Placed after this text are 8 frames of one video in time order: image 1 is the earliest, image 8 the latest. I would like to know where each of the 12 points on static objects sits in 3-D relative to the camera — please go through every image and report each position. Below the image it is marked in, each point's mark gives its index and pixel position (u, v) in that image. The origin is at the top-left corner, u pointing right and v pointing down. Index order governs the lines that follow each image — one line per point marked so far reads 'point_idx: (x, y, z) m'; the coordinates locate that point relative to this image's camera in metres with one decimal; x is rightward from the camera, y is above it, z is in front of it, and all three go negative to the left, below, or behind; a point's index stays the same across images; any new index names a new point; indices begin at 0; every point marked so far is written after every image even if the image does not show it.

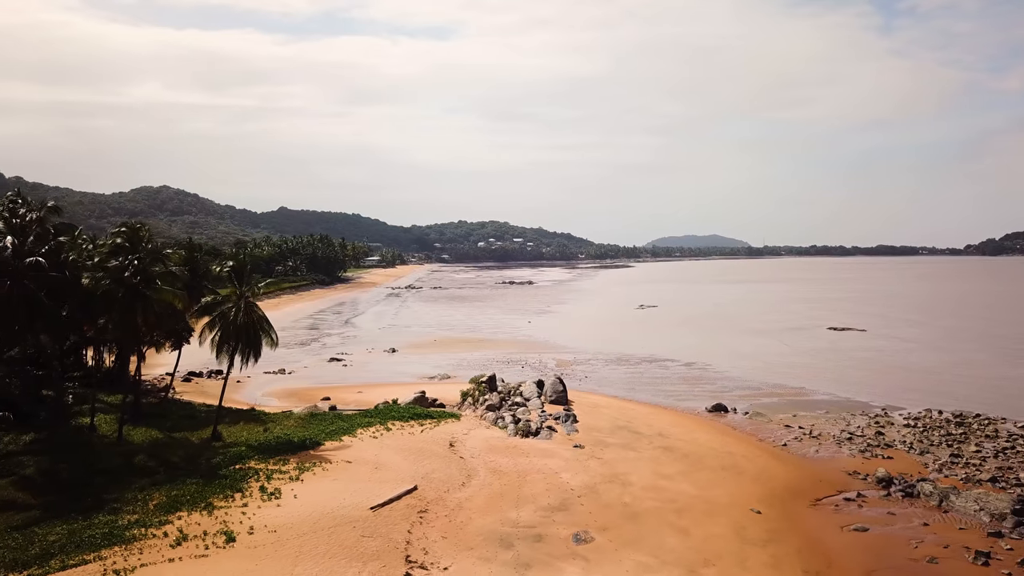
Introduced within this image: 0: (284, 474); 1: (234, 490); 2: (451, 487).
0: (-5.2, -4.3, +18.7) m
1: (-5.9, -4.3, +17.4) m
2: (-1.4, -4.4, +17.8) m
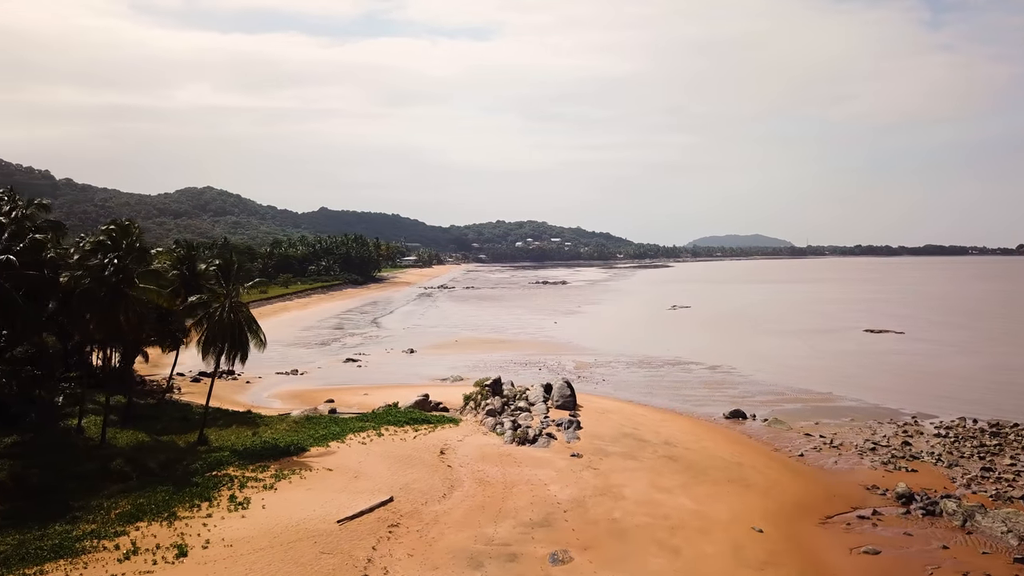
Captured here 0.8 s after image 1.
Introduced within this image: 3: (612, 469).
0: (-5.5, -4.2, +17.9) m
1: (-6.3, -4.3, +16.6) m
2: (-1.7, -4.3, +16.8) m
3: (+2.4, -4.4, +19.7) m
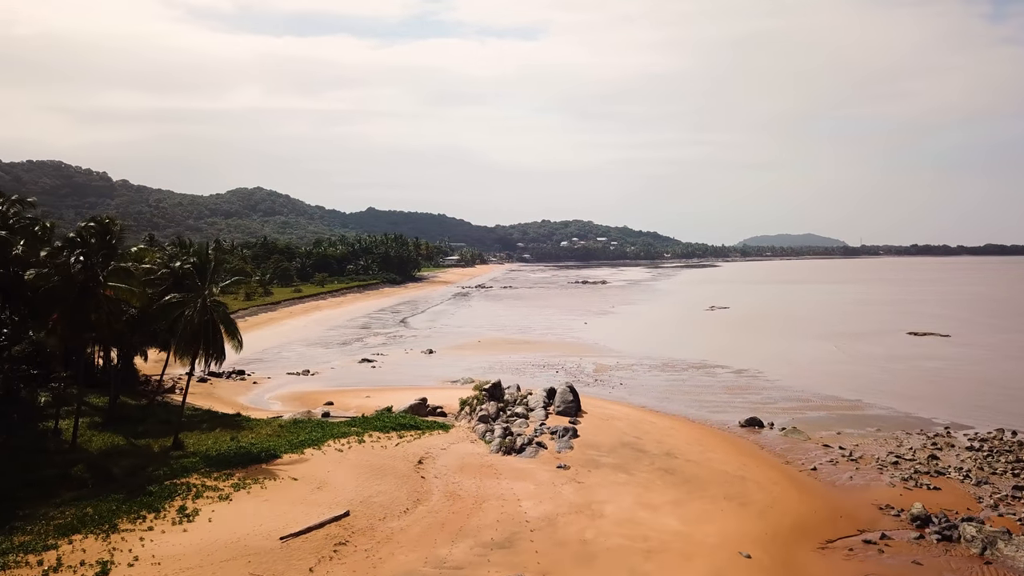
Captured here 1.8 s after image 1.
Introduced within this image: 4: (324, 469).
0: (-6.1, -4.2, +16.9) m
1: (-7.0, -4.3, +15.7) m
2: (-2.4, -4.3, +15.6) m
3: (+1.9, -4.4, +18.3) m
4: (-4.3, -4.1, +18.6) m
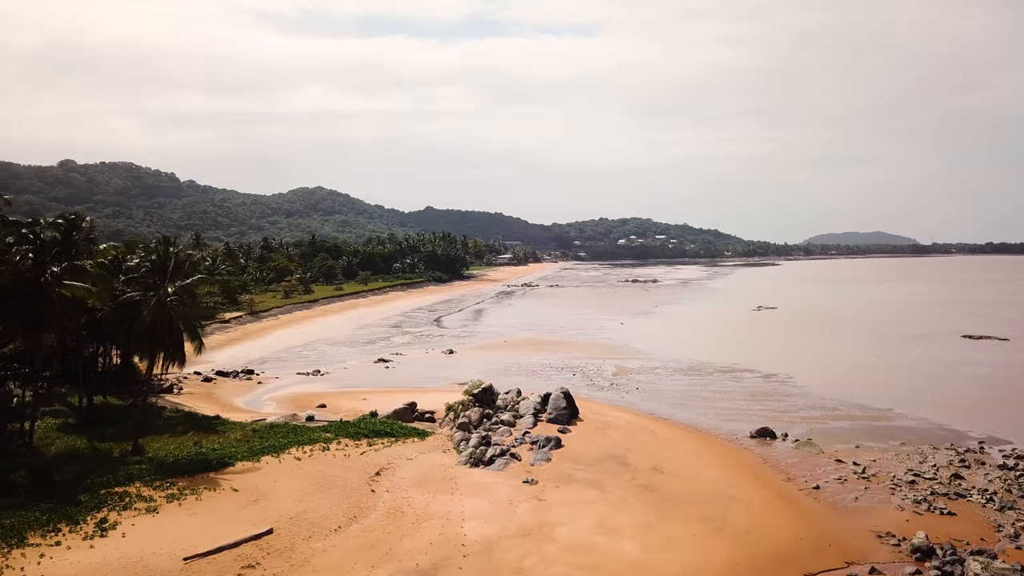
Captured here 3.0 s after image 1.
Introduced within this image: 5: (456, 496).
0: (-7.1, -4.2, +16.0) m
1: (-8.0, -4.2, +14.8) m
2: (-3.5, -4.3, +14.4) m
3: (+1.0, -4.4, +16.8) m
4: (-5.2, -4.1, +17.5) m
5: (-1.1, -4.3, +16.8) m
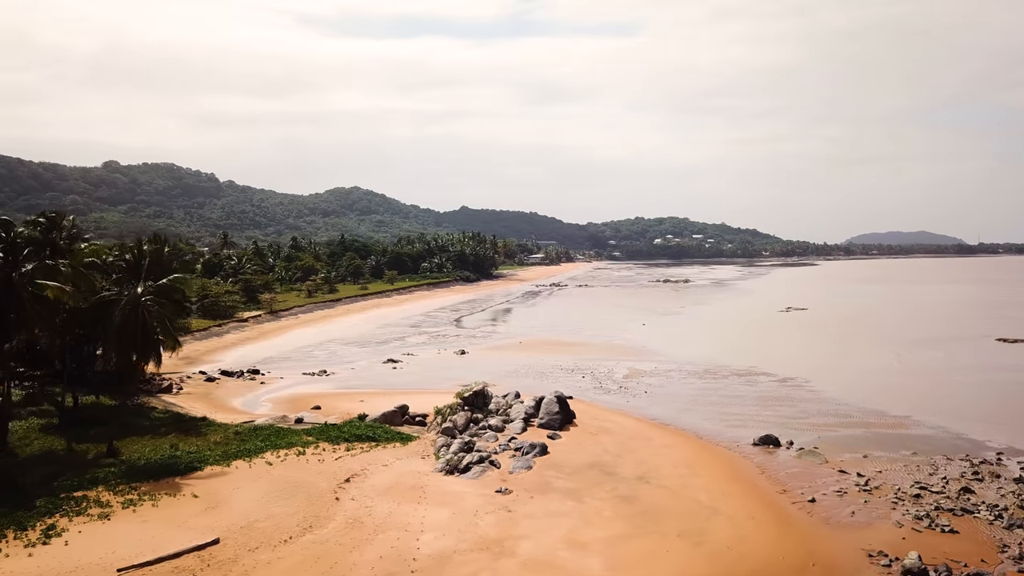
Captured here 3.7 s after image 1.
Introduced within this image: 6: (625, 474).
0: (-7.8, -4.2, +15.6) m
1: (-8.7, -4.2, +14.4) m
2: (-4.2, -4.3, +13.8) m
3: (+0.4, -4.4, +16.0) m
4: (-5.8, -4.1, +17.0) m
5: (-1.8, -4.3, +16.1) m
6: (+2.7, -4.4, +19.4) m
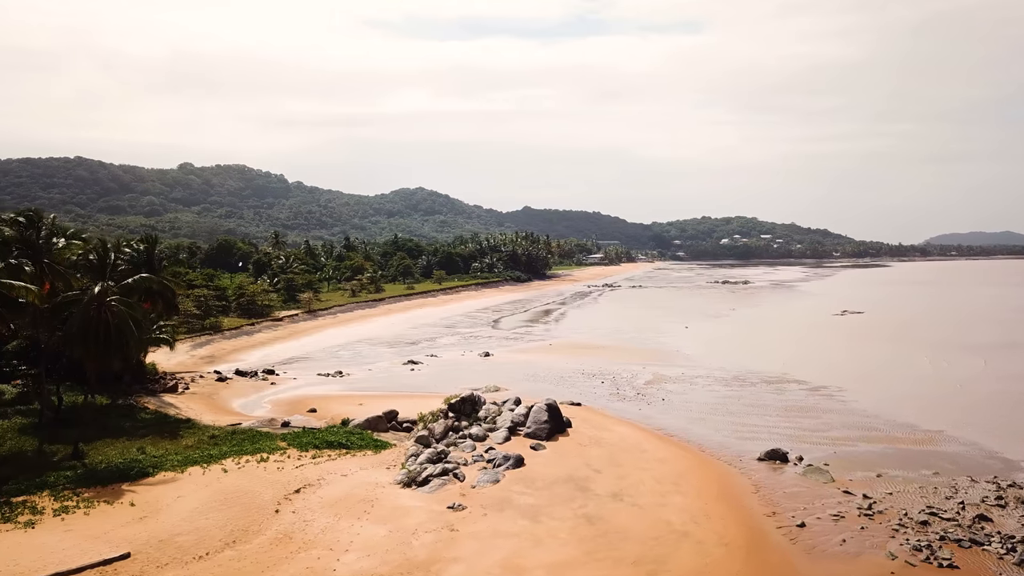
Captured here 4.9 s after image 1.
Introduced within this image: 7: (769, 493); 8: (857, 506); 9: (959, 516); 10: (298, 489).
0: (-8.8, -4.2, +15.1) m
1: (-9.9, -4.2, +14.0) m
2: (-5.4, -4.4, +13.1) m
3: (-0.7, -4.4, +14.9) m
4: (-6.7, -4.1, +16.3) m
5: (-2.8, -4.3, +15.2) m
6: (+1.9, -4.5, +18.1) m
7: (+6.2, -4.9, +19.6) m
8: (+8.0, -5.0, +18.9) m
9: (+10.0, -5.1, +18.3) m
10: (-4.4, -4.2, +17.1) m
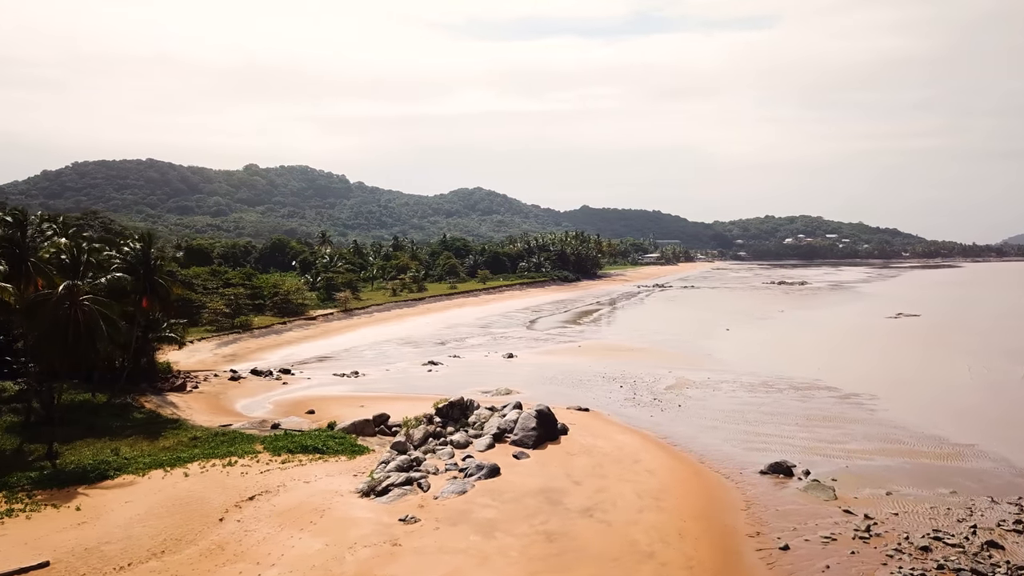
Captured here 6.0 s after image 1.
0: (-9.7, -4.2, +14.9) m
1: (-10.8, -4.2, +13.9) m
2: (-6.4, -4.4, +12.6) m
3: (-1.6, -4.5, +14.1) m
4: (-7.5, -4.1, +16.0) m
5: (-3.7, -4.3, +14.5) m
6: (+1.2, -4.6, +17.1) m
7: (+5.6, -5.0, +18.2) m
8: (+7.3, -5.1, +17.4) m
9: (+9.3, -5.2, +16.7) m
10: (-5.2, -4.2, +16.5) m
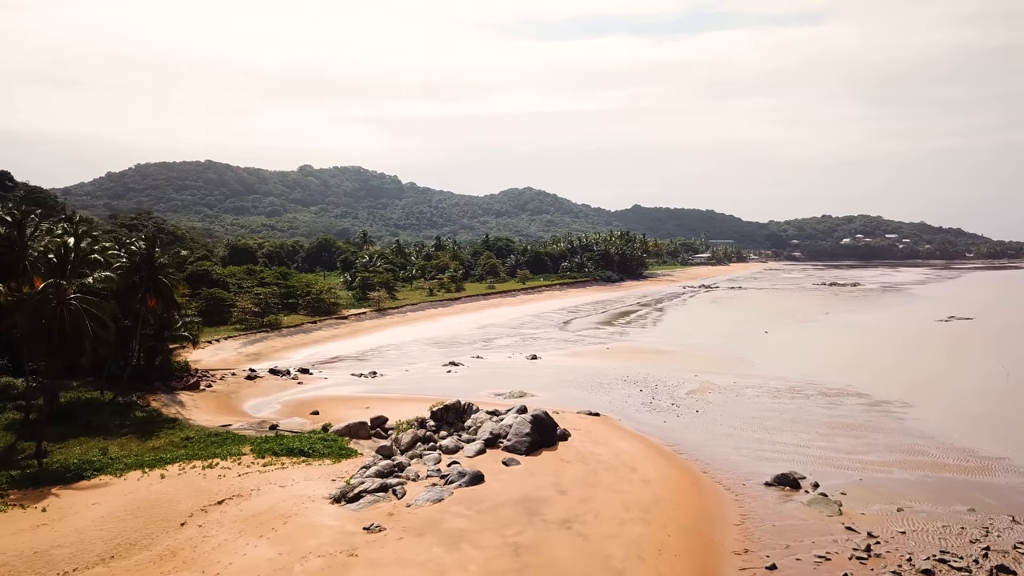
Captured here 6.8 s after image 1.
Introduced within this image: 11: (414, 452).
0: (-10.3, -4.2, +14.9) m
1: (-11.5, -4.2, +13.9) m
2: (-7.2, -4.4, +12.4) m
3: (-2.2, -4.5, +13.5) m
4: (-8.0, -4.1, +15.8) m
5: (-4.3, -4.3, +14.1) m
6: (+0.8, -4.6, +16.4) m
7: (+5.2, -5.0, +17.2) m
8: (+6.8, -5.1, +16.3) m
9: (+8.8, -5.2, +15.4) m
10: (-5.7, -4.2, +16.2) m
11: (-2.3, -4.0, +19.9) m
